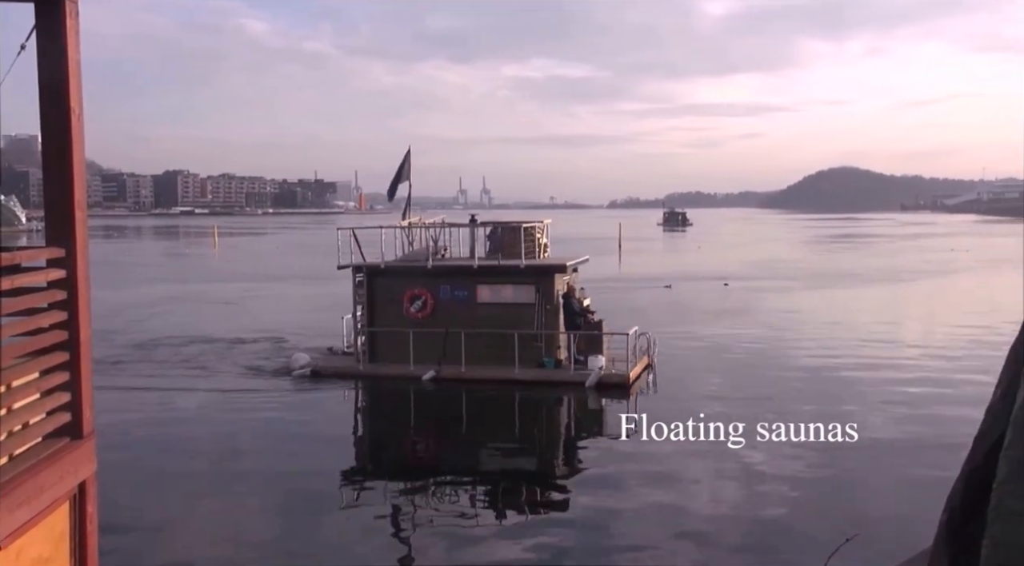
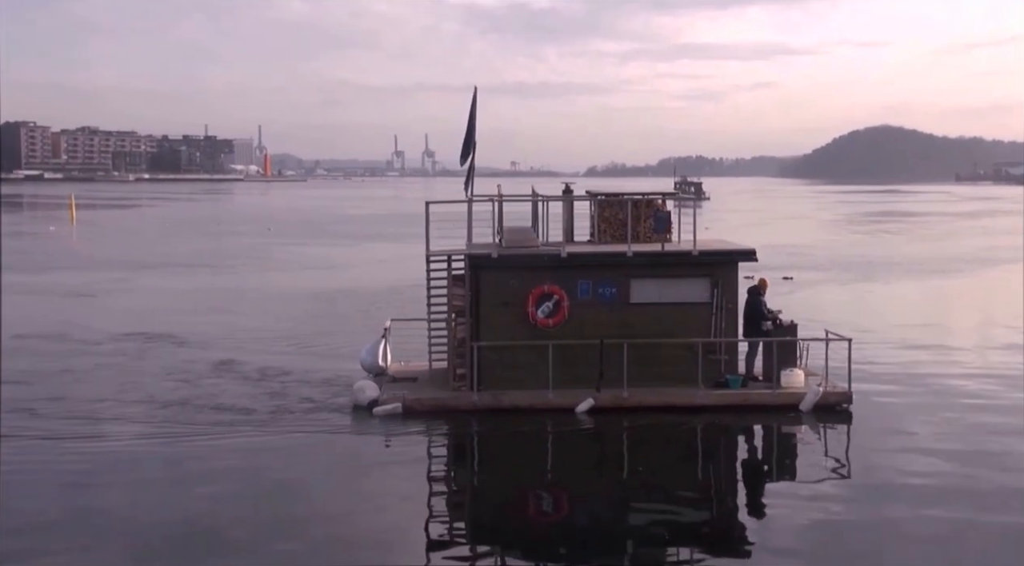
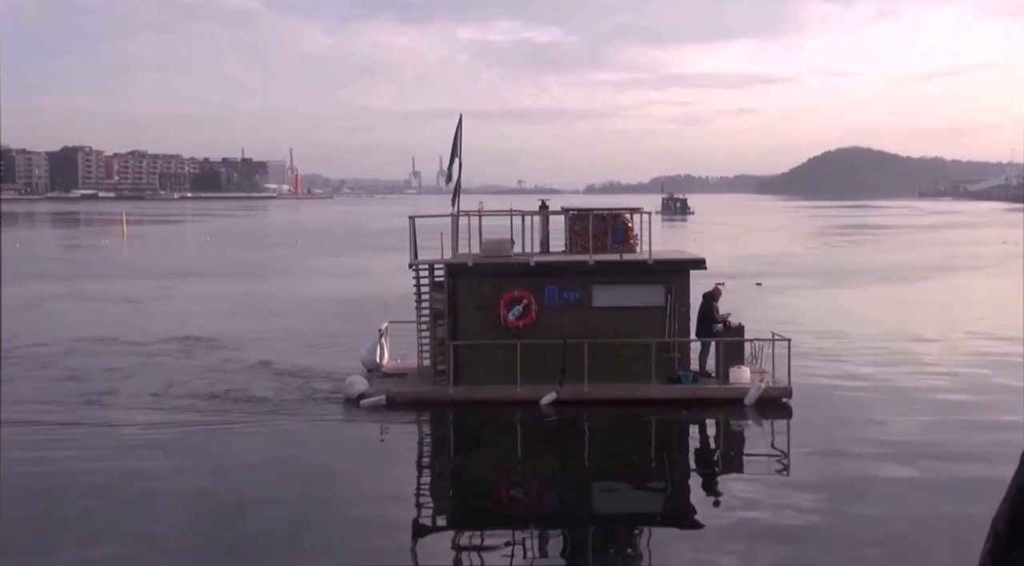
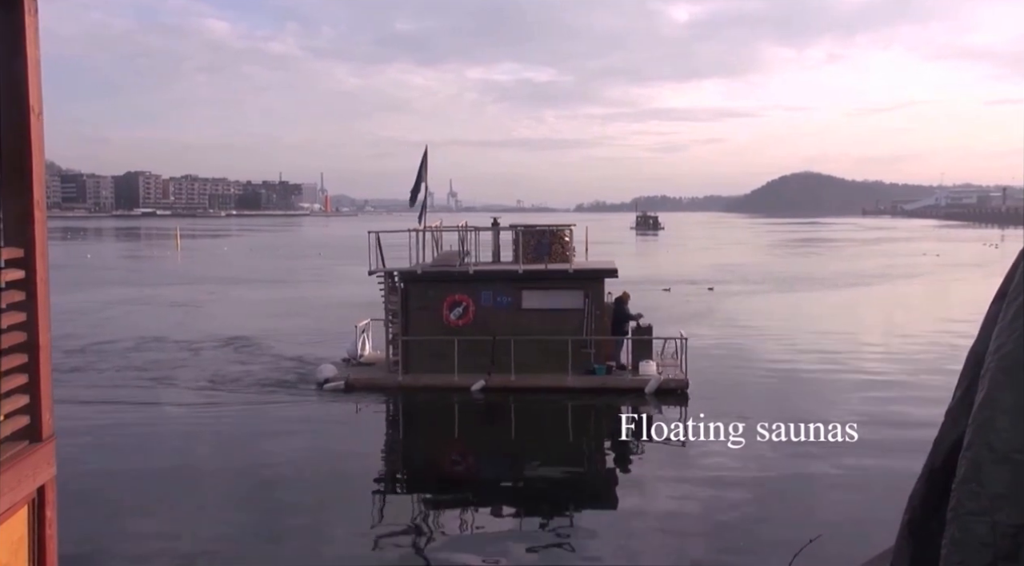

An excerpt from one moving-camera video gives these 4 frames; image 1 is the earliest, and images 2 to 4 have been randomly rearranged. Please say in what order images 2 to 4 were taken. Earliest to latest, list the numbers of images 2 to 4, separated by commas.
4, 3, 2
